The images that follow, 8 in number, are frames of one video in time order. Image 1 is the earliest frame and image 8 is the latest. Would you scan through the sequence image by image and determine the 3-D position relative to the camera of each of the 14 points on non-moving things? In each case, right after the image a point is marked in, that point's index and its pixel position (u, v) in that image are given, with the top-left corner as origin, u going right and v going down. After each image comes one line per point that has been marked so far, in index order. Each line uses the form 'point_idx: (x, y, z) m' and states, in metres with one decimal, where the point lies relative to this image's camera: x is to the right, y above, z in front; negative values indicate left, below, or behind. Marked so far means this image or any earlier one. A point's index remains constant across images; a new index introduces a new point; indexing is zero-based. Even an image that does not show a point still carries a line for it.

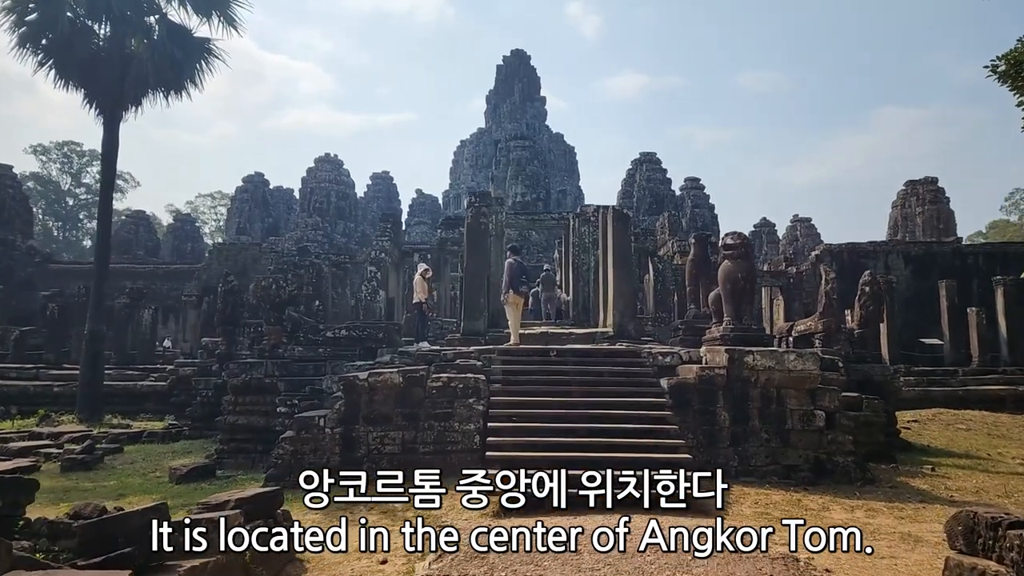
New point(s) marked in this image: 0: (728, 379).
0: (+2.3, -1.0, +7.4) m
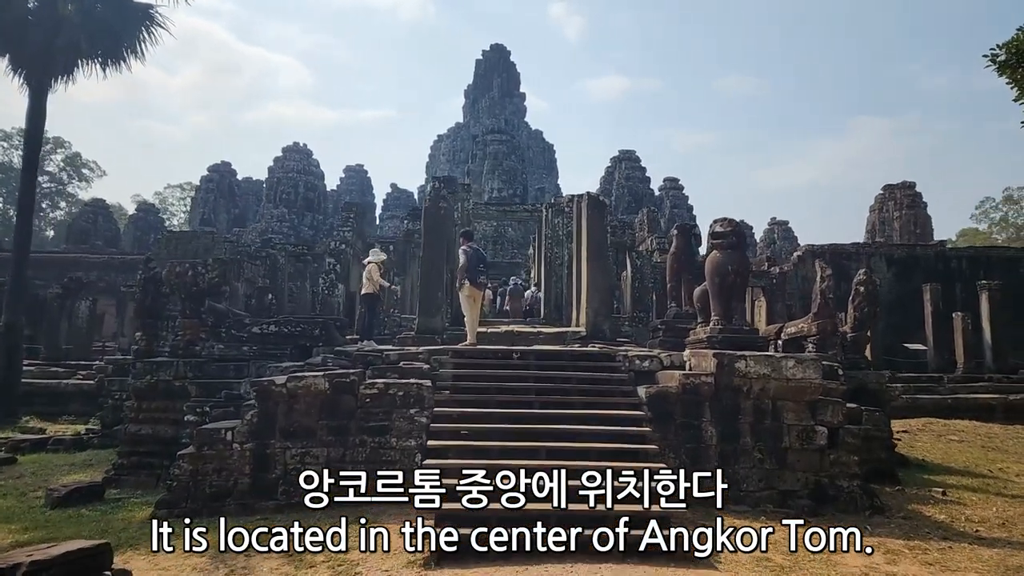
0: (+1.9, -0.9, +6.3) m
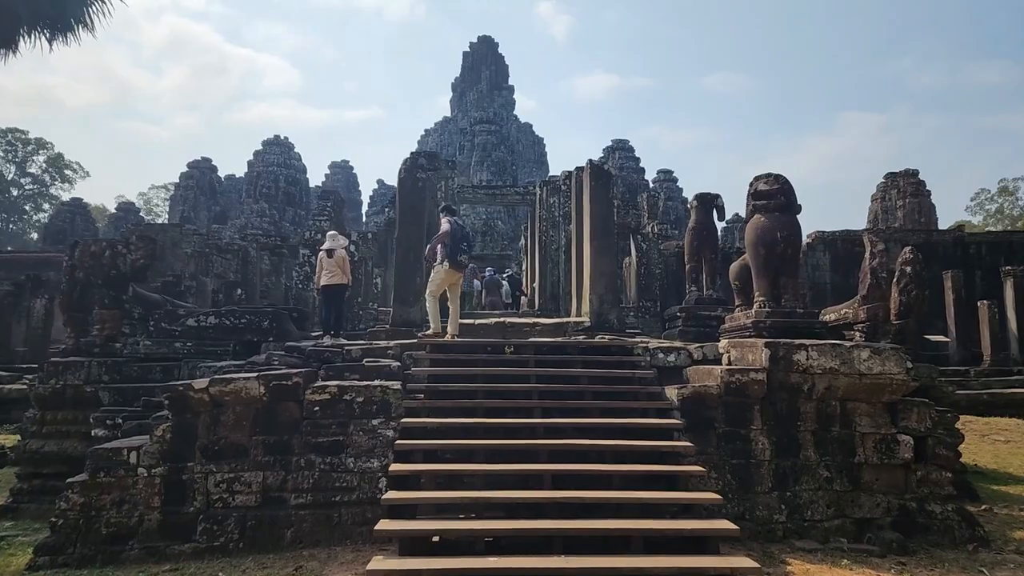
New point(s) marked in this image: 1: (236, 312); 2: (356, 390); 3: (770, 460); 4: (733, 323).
0: (+1.8, -0.7, +4.9) m
1: (-2.7, -0.2, +6.7) m
2: (-1.1, -0.7, +4.8) m
3: (+1.8, -1.2, +4.9) m
4: (+1.8, -0.3, +5.6) m
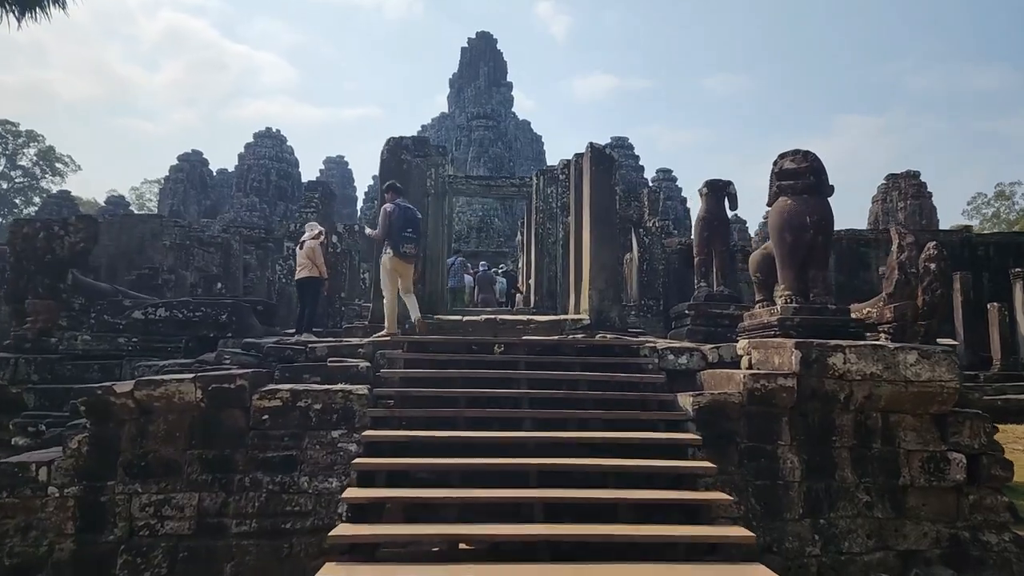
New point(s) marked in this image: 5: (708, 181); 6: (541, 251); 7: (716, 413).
0: (+1.7, -0.7, +4.2) m
1: (-2.8, -0.1, +6.0) m
2: (-1.2, -0.6, +4.1) m
3: (+1.7, -1.2, +4.1) m
4: (+1.7, -0.2, +4.9) m
5: (+2.1, +1.2, +7.5) m
6: (+0.5, +0.6, +11.2) m
7: (+1.2, -0.8, +4.2) m
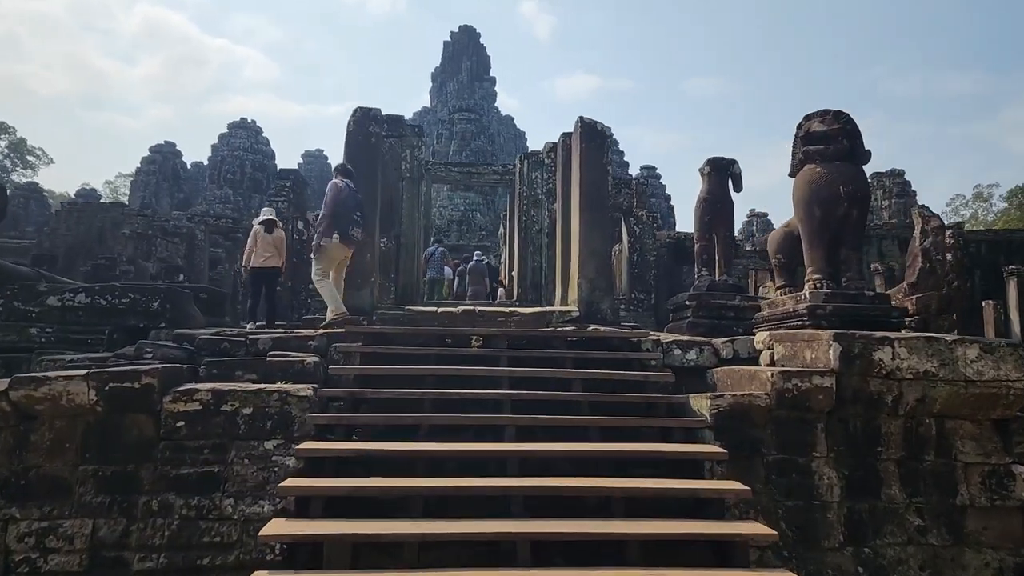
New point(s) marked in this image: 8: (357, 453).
0: (+1.6, -0.6, +3.4) m
1: (-3.0, 0.0, +5.1) m
2: (-1.3, -0.5, +3.3) m
3: (+1.6, -1.1, +3.4) m
4: (+1.6, -0.1, +4.2) m
5: (+2.0, +1.3, +6.8) m
6: (+0.2, +0.7, +10.4) m
7: (+1.1, -0.7, +3.5) m
8: (-0.7, -0.7, +3.0) m
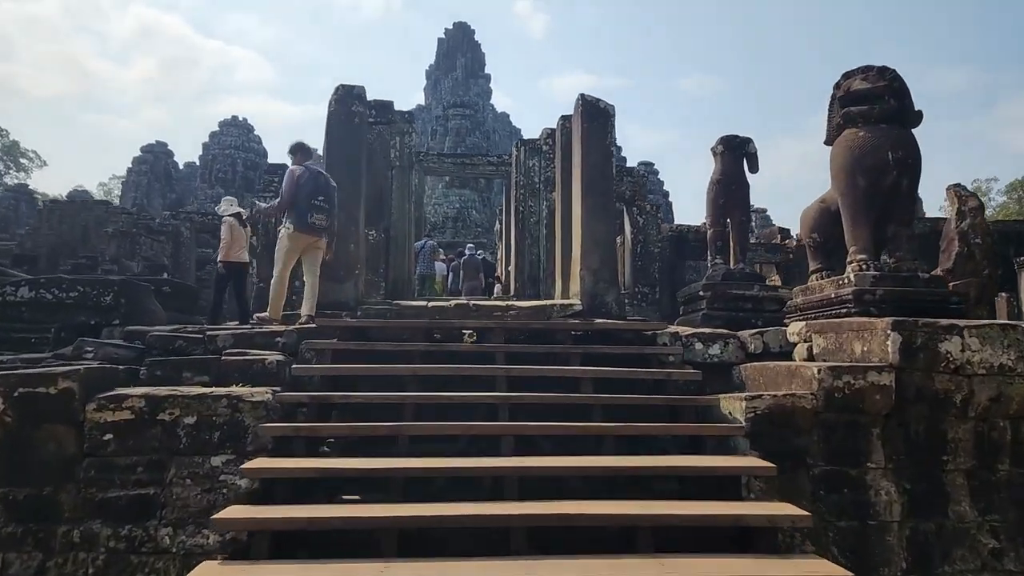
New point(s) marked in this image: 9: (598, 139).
0: (+1.6, -0.5, +2.9) m
1: (-3.0, 0.0, +4.6) m
2: (-1.3, -0.5, +2.7) m
3: (+1.6, -1.0, +2.8) m
4: (+1.6, 0.0, +3.6) m
5: (+1.9, +1.4, +6.2) m
6: (+0.1, +0.8, +9.9) m
7: (+1.1, -0.6, +2.9) m
8: (-0.7, -0.7, +2.4) m
9: (+0.9, +1.5, +6.7) m
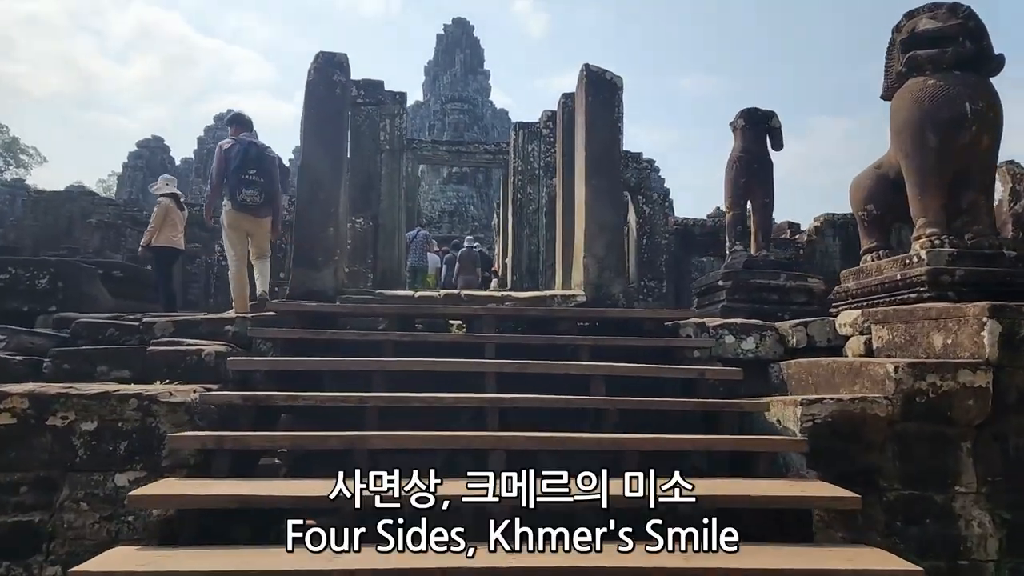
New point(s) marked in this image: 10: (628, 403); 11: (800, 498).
0: (+1.6, -0.4, +2.3) m
1: (-3.0, +0.1, +4.0) m
2: (-1.3, -0.4, +2.1) m
3: (+1.6, -0.9, +2.2) m
4: (+1.6, 0.0, +3.0) m
5: (+1.9, +1.5, +5.6) m
6: (+0.1, +0.9, +9.3) m
7: (+1.1, -0.5, +2.3) m
8: (-0.7, -0.6, +1.8) m
9: (+0.8, +1.5, +6.1) m
10: (+0.4, -0.4, +2.4) m
11: (+0.8, -0.6, +2.0) m
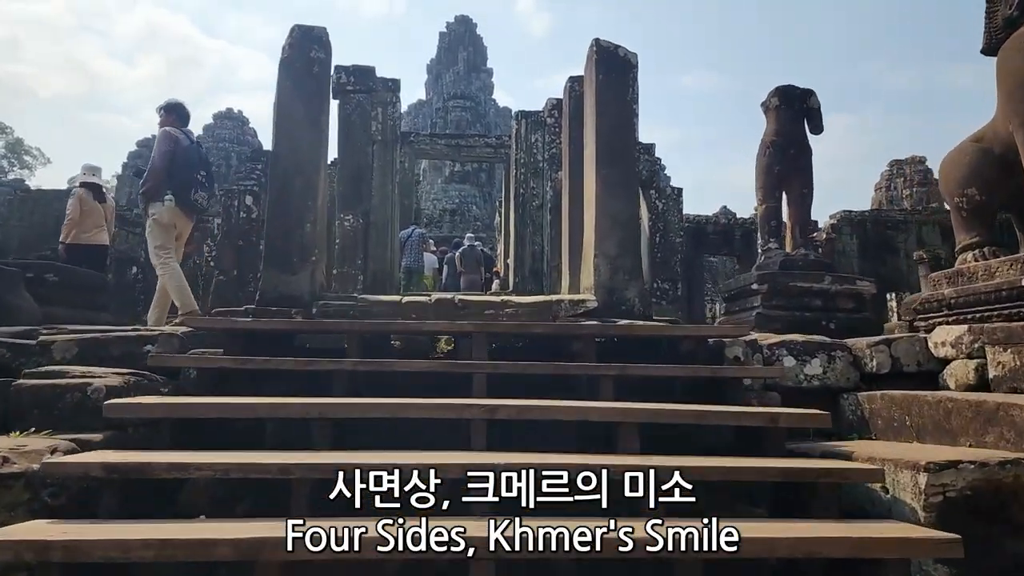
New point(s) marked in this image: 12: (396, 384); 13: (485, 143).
0: (+1.6, -0.4, +1.6) m
1: (-3.0, +0.1, +3.3) m
2: (-1.3, -0.4, +1.4) m
3: (+1.6, -0.9, +1.5) m
4: (+1.6, 0.0, +2.3) m
5: (+1.9, +1.4, +4.9) m
6: (+0.1, +0.9, +8.6) m
7: (+1.1, -0.5, +1.6) m
8: (-0.7, -0.6, +1.1) m
9: (+0.9, +1.5, +5.4) m
10: (+0.4, -0.4, +1.7) m
11: (+0.8, -0.6, +1.3) m
12: (-0.4, -0.3, +2.2) m
13: (-0.4, +2.4, +11.2) m
